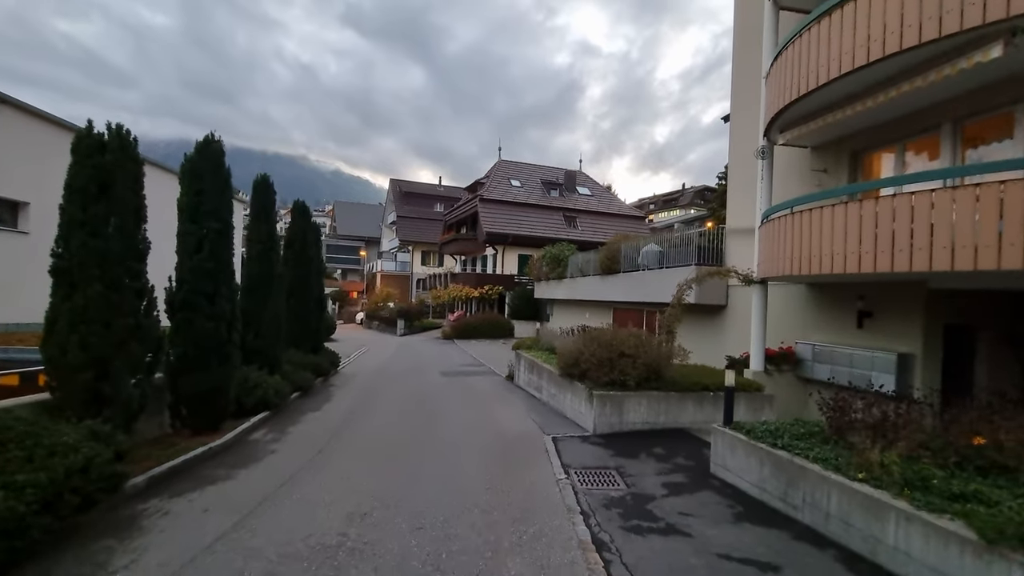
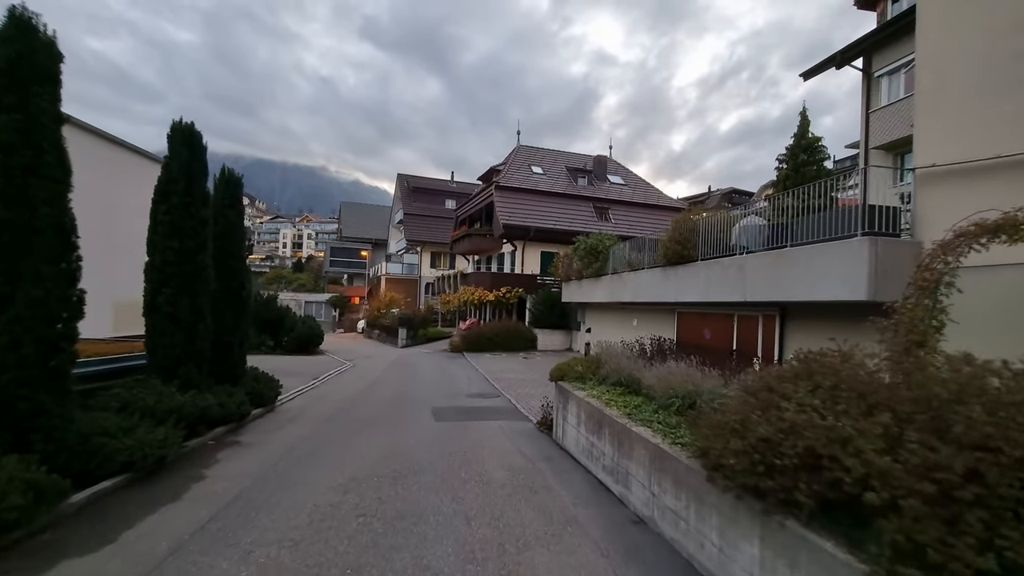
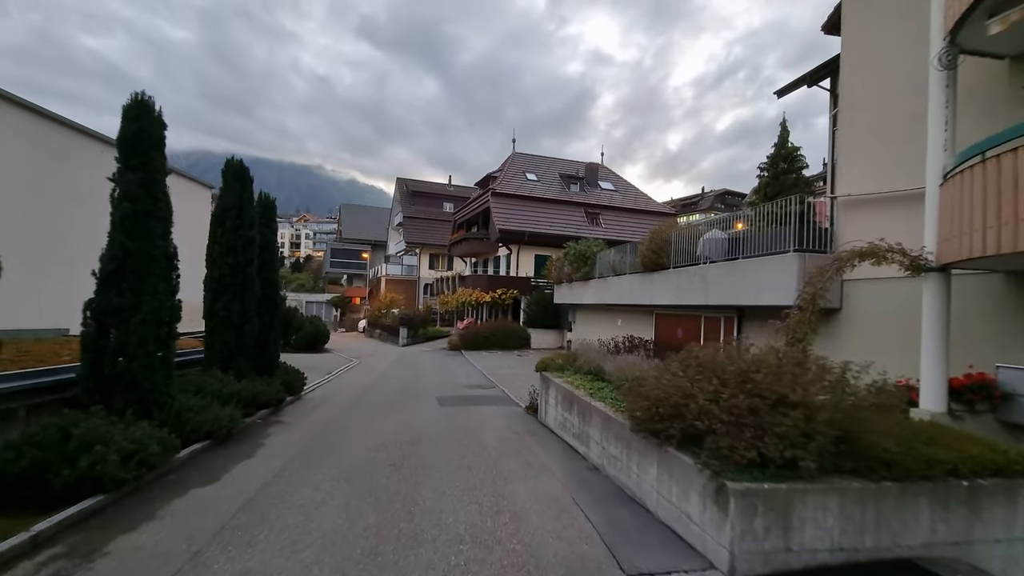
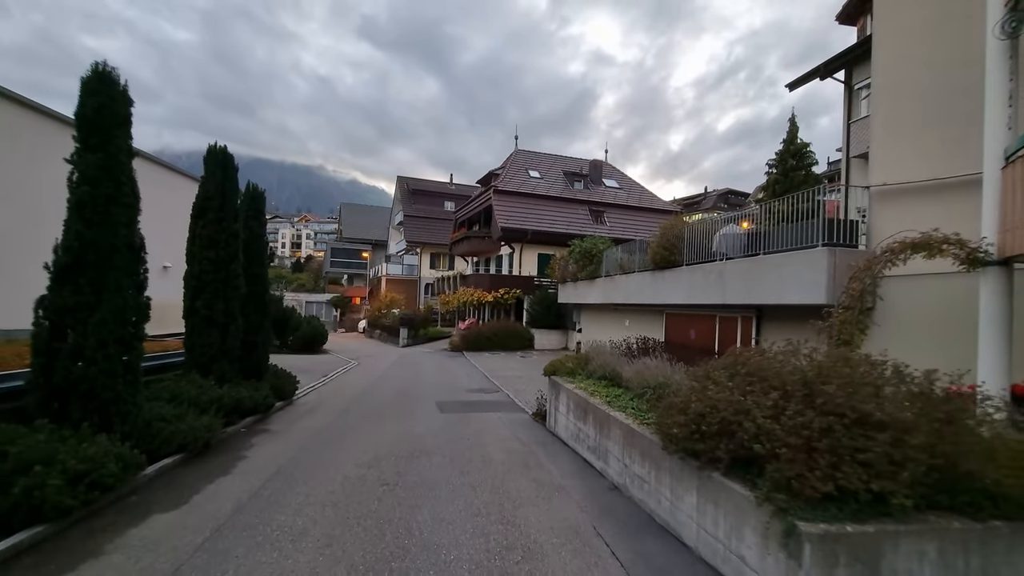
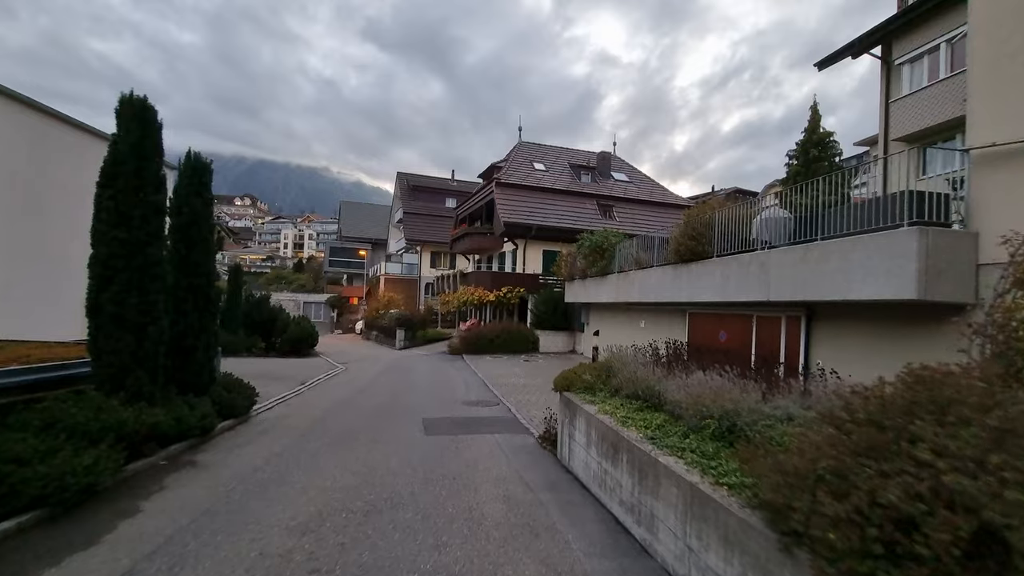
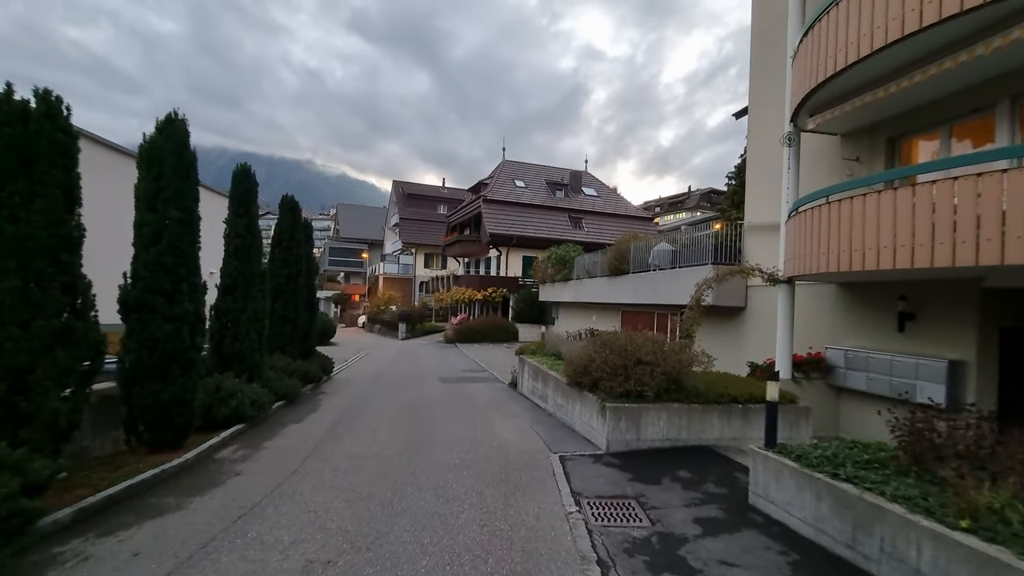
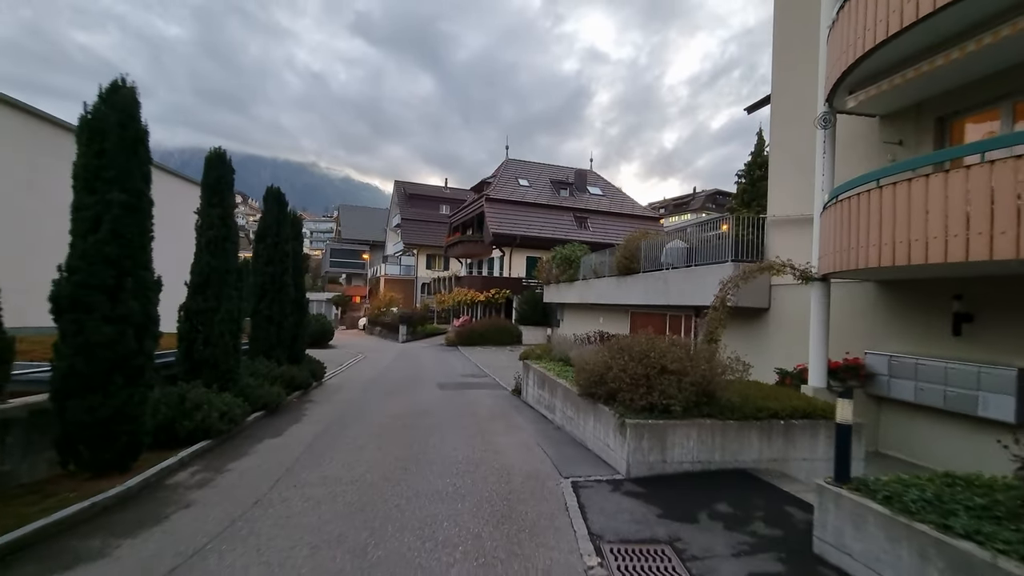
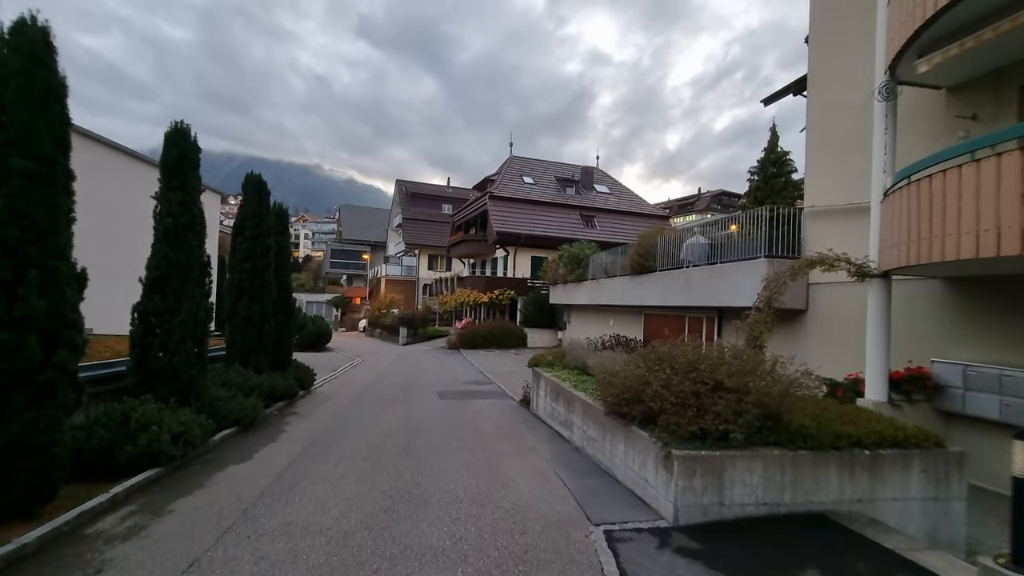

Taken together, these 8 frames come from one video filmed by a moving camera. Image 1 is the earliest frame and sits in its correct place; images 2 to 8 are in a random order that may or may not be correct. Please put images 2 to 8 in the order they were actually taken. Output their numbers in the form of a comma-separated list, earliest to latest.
6, 7, 8, 3, 4, 2, 5
